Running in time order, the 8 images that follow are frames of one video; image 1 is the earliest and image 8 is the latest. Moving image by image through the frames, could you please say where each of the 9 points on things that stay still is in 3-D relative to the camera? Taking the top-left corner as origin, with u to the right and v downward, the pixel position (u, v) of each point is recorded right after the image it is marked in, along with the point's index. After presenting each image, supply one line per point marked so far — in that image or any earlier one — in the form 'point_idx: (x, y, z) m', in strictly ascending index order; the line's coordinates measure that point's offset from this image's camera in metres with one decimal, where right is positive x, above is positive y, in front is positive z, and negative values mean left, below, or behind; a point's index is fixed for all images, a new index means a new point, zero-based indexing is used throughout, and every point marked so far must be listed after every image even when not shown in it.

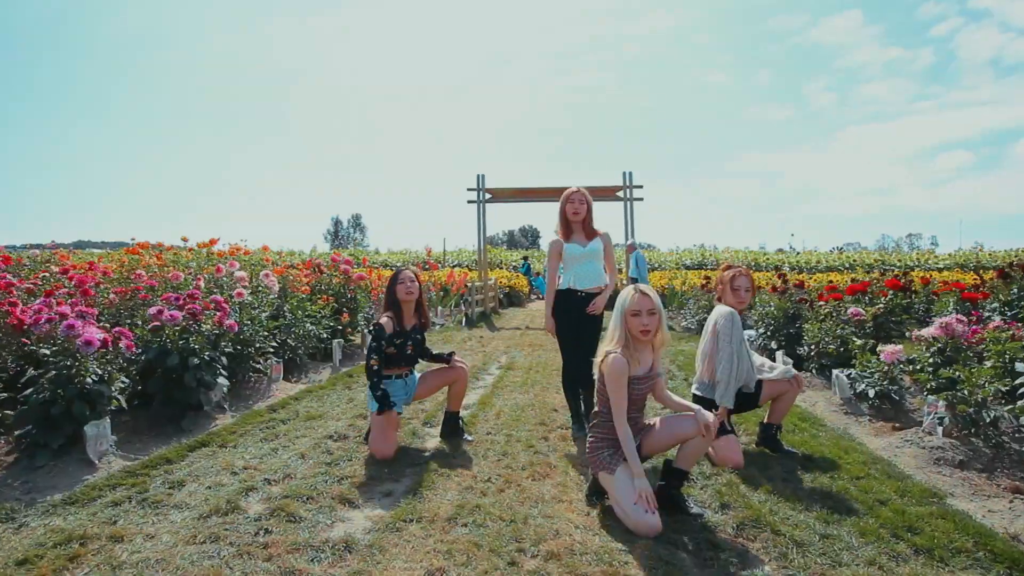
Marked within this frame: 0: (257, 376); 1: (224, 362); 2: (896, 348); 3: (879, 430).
0: (-2.5, -0.9, +5.9) m
1: (-2.3, -0.6, +4.9) m
2: (+3.2, -0.5, +5.0) m
3: (+2.8, -1.1, +4.6) m
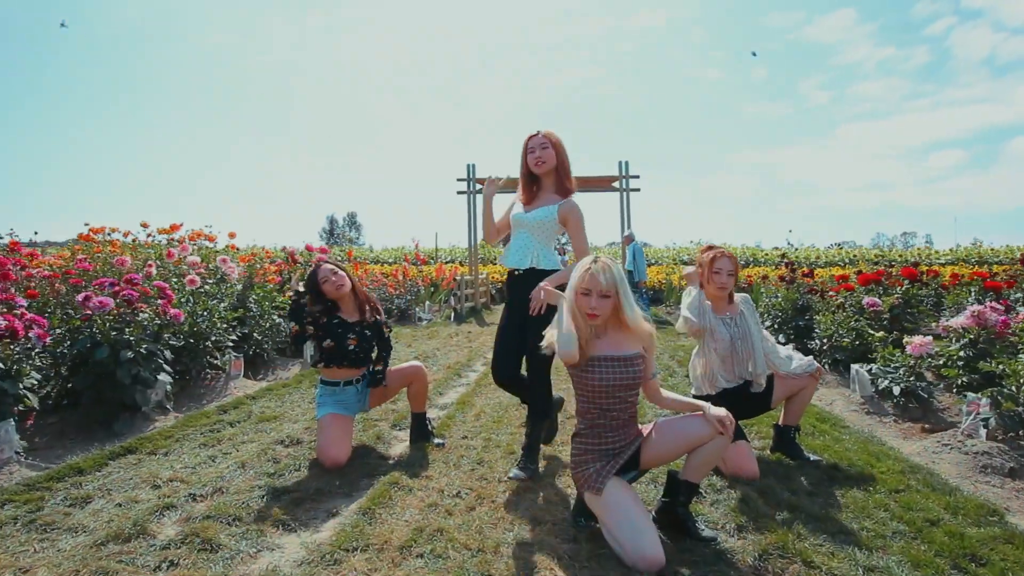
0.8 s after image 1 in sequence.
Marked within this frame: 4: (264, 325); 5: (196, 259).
0: (-2.6, -0.7, +5.3) m
1: (-2.5, -0.5, +4.4) m
2: (+3.0, -0.4, +4.4) m
3: (+2.6, -1.0, +4.1) m
4: (-2.5, -0.4, +6.1) m
5: (-2.9, +0.3, +5.5) m
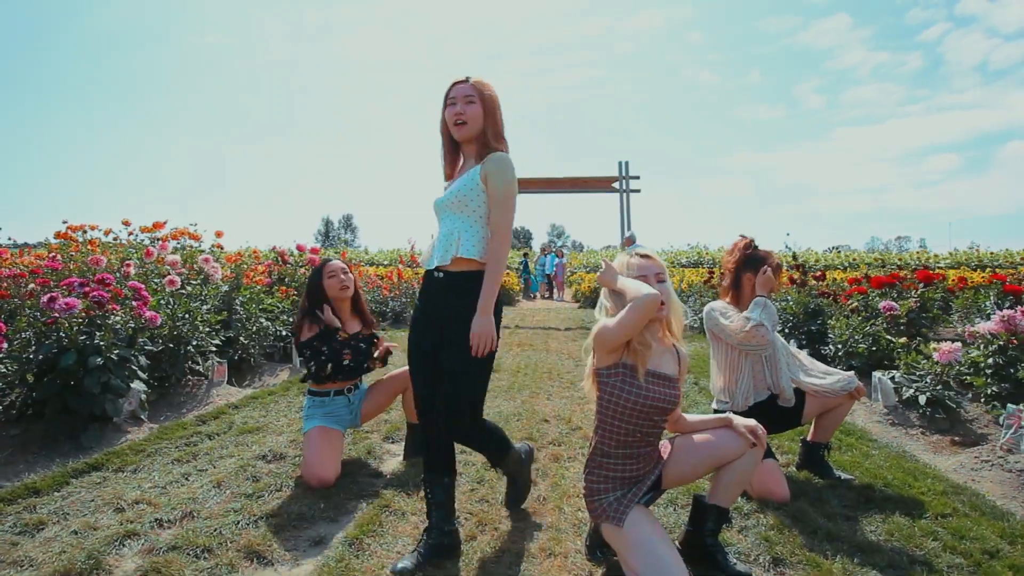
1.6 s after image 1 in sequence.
0: (-2.6, -0.8, +5.0) m
1: (-2.5, -0.5, +4.0) m
2: (+3.0, -0.4, +4.2) m
3: (+2.7, -1.0, +3.8) m
4: (-2.5, -0.4, +5.8) m
5: (-2.9, +0.3, +5.2) m
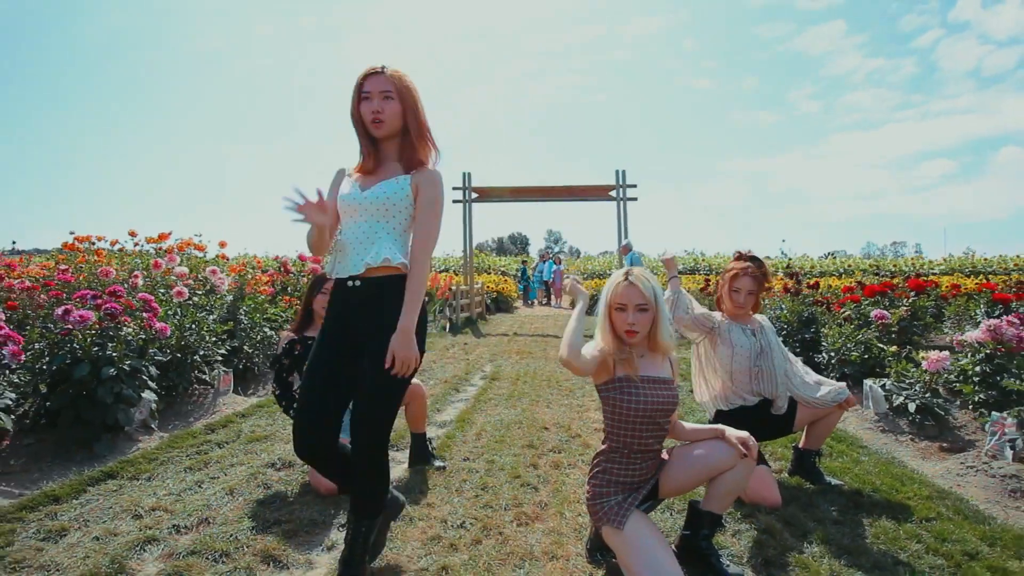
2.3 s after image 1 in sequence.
0: (-2.6, -0.8, +5.1) m
1: (-2.5, -0.6, +4.2) m
2: (+3.0, -0.5, +4.3) m
3: (+2.7, -1.1, +3.9) m
4: (-2.5, -0.5, +5.9) m
5: (-2.9, +0.2, +5.3) m
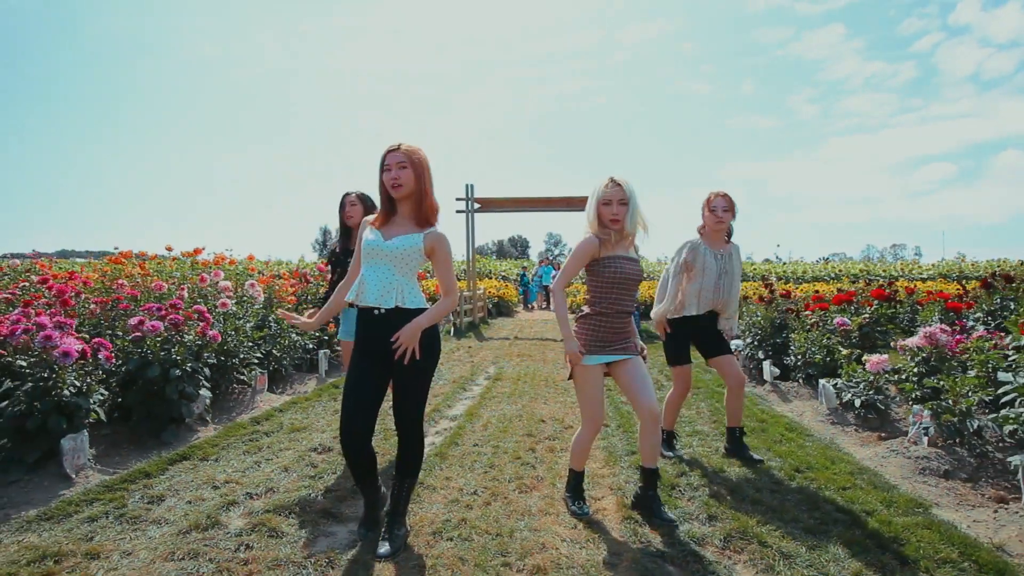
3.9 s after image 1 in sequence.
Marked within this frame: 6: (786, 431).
0: (-2.6, -1.0, +5.8) m
1: (-2.5, -0.7, +4.9) m
2: (+3.1, -0.6, +5.0) m
3: (+2.7, -1.2, +4.6) m
4: (-2.5, -0.6, +6.6) m
5: (-2.9, 0.0, +6.0) m
6: (+2.1, -1.1, +4.6) m
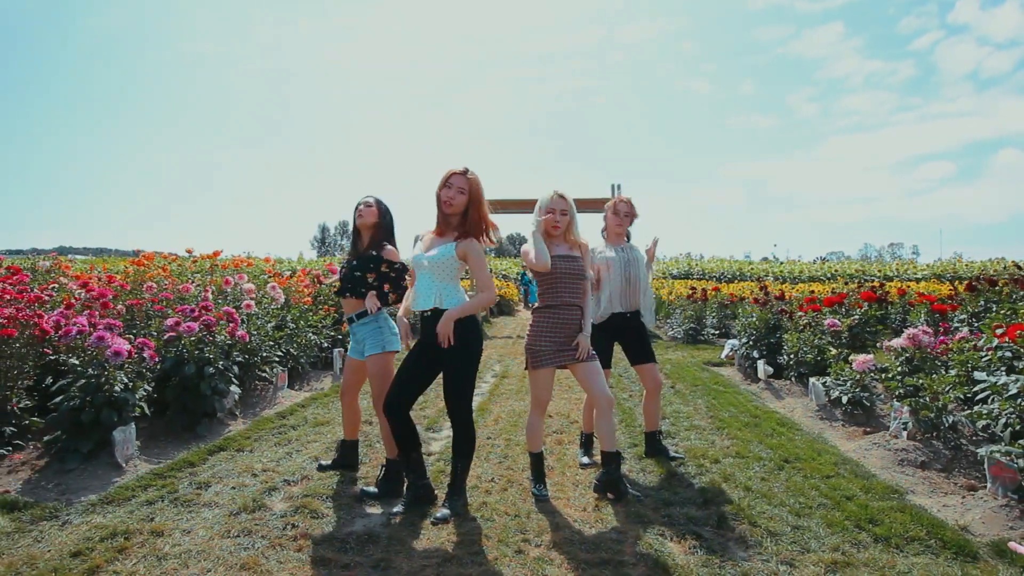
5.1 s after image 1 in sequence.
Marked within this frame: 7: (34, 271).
0: (-2.5, -1.0, +6.1) m
1: (-2.4, -0.7, +5.2) m
2: (+3.1, -0.6, +5.4) m
3: (+2.8, -1.2, +4.9) m
4: (-2.4, -0.6, +6.9) m
5: (-2.8, 0.0, +6.3) m
6: (+2.2, -1.1, +5.0) m
7: (-5.8, +0.2, +7.4) m
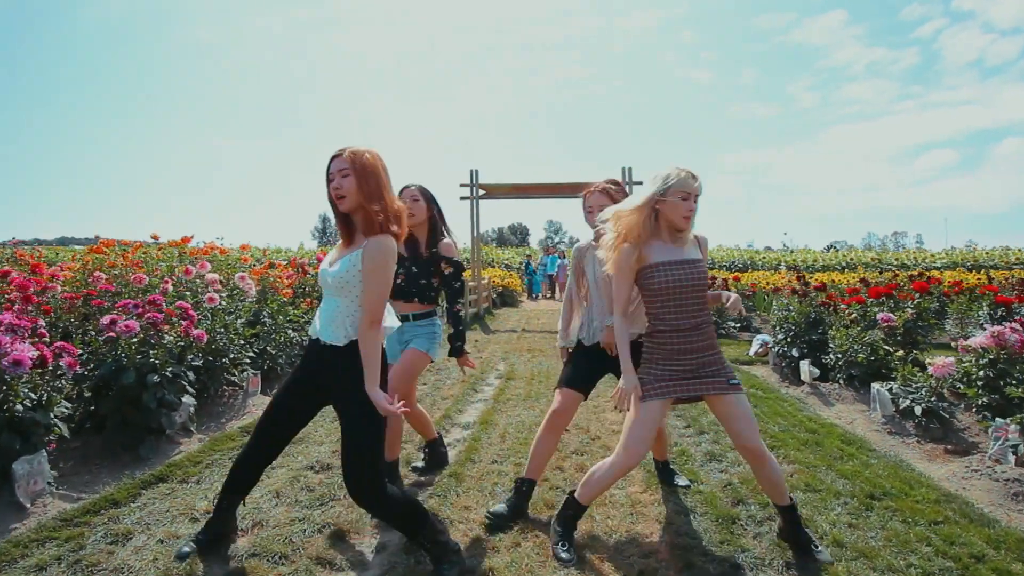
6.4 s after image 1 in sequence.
0: (-2.4, -0.9, +5.3) m
1: (-2.3, -0.6, +4.3) m
2: (+3.2, -0.5, +4.5) m
3: (+2.8, -1.1, +4.1) m
4: (-2.3, -0.5, +6.1) m
5: (-2.7, +0.1, +5.5) m
6: (+2.2, -1.1, +4.1) m
7: (-5.8, +0.3, +6.5) m
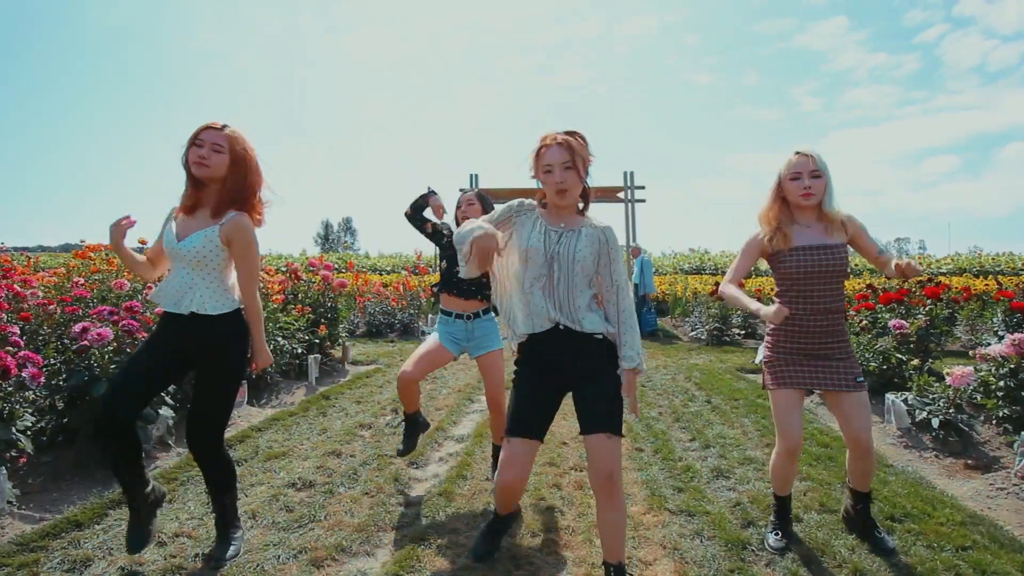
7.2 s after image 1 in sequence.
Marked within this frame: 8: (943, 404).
0: (-2.5, -0.9, +5.0) m
1: (-2.3, -0.7, +4.1) m
2: (+3.2, -0.6, +4.3) m
3: (+2.8, -1.2, +3.9) m
4: (-2.4, -0.6, +5.8) m
5: (-2.7, +0.1, +5.3) m
6: (+2.2, -1.1, +3.9) m
7: (-5.8, +0.2, +6.4) m
8: (+3.1, -0.8, +4.3) m
